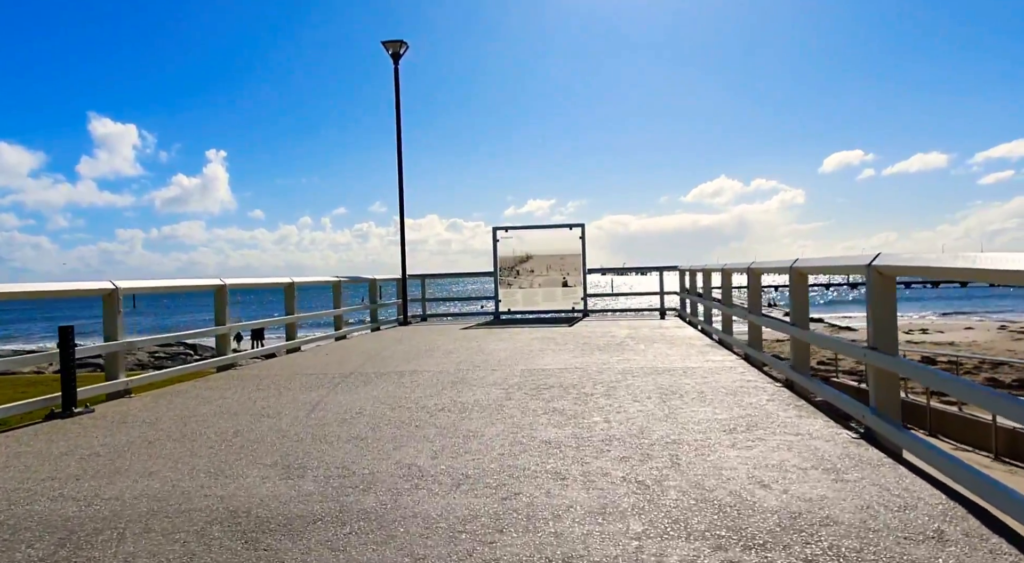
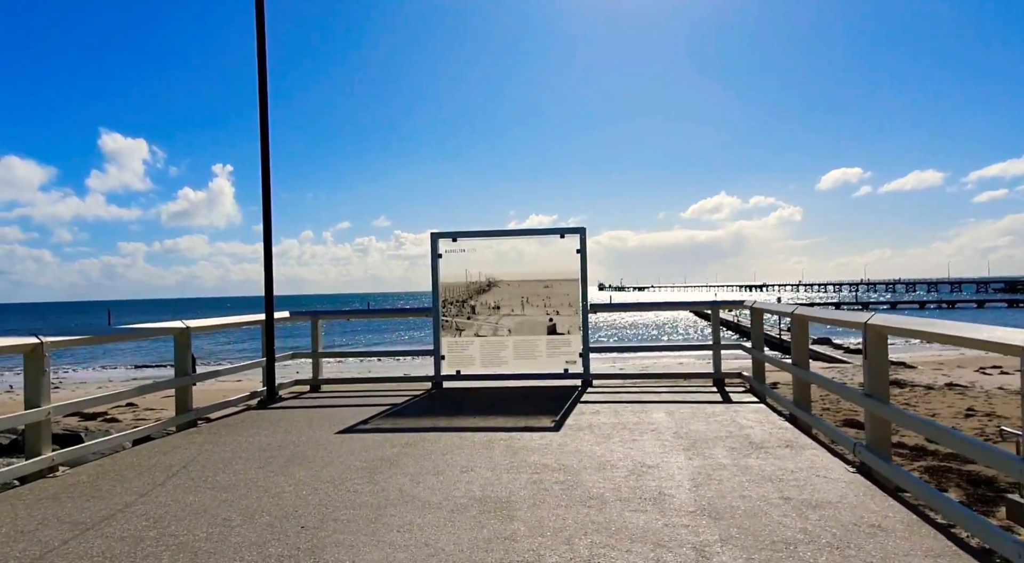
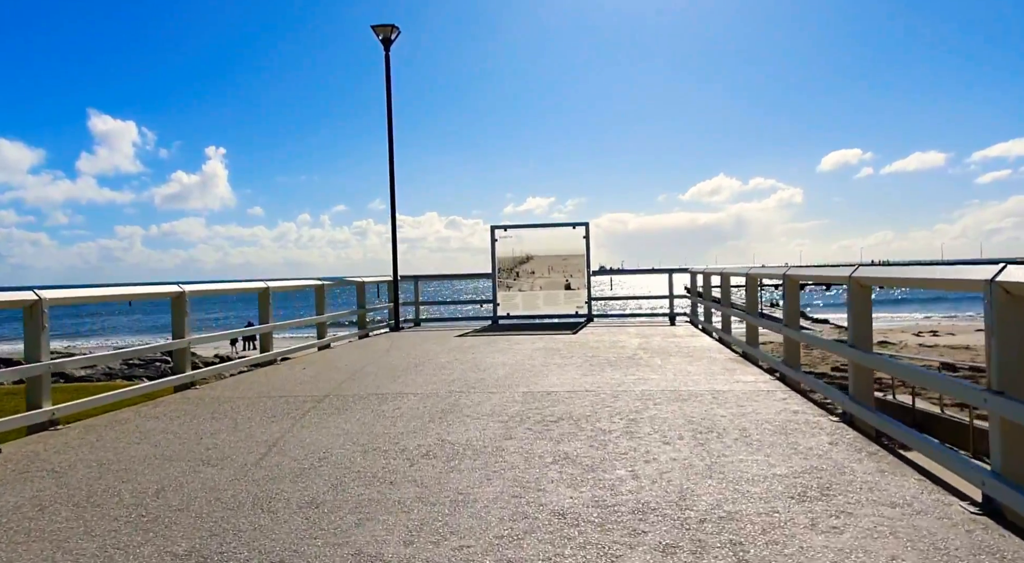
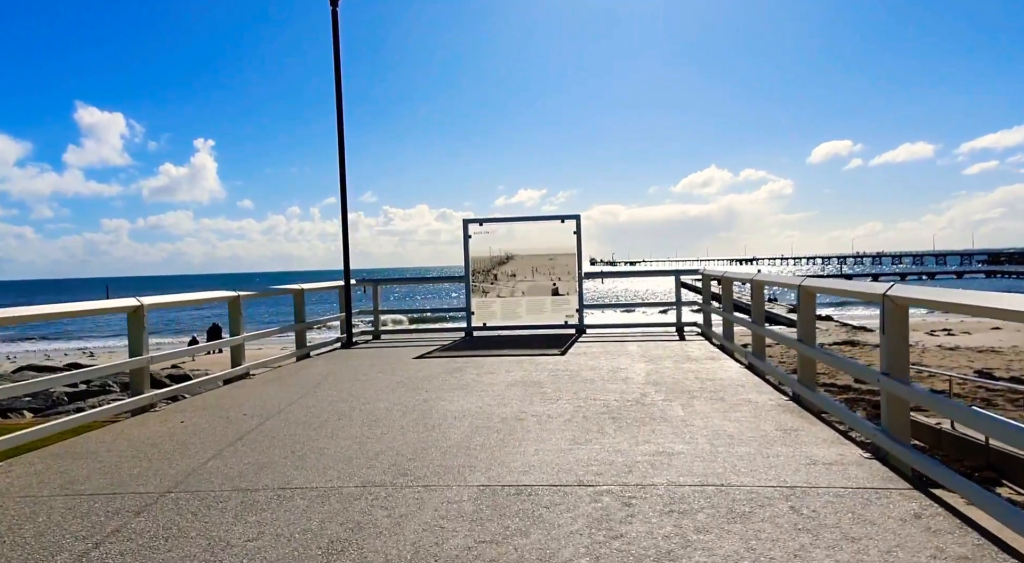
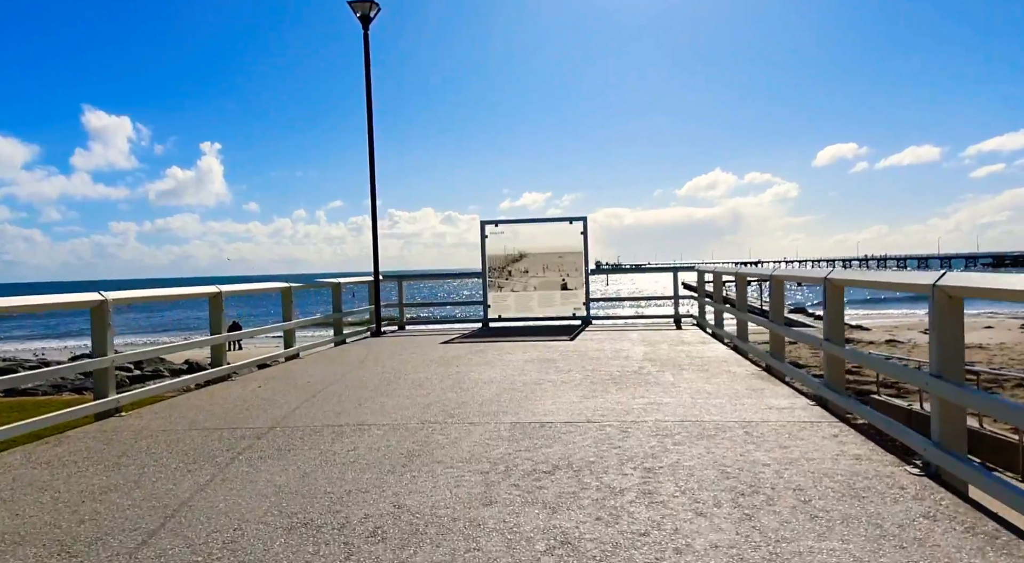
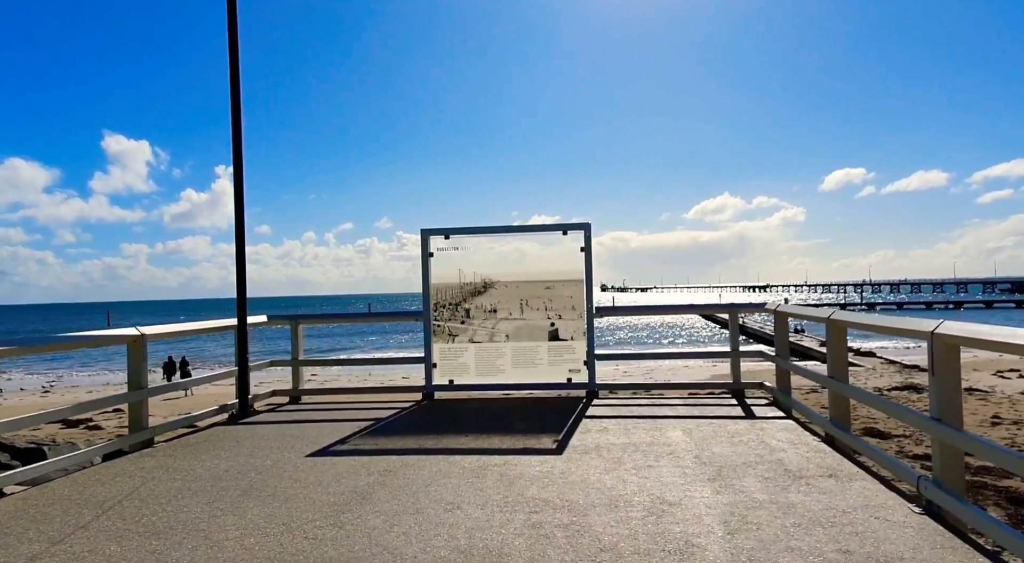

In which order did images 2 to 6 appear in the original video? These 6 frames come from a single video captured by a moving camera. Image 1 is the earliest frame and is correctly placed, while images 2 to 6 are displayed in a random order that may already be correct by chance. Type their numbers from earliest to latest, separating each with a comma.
3, 5, 4, 2, 6
